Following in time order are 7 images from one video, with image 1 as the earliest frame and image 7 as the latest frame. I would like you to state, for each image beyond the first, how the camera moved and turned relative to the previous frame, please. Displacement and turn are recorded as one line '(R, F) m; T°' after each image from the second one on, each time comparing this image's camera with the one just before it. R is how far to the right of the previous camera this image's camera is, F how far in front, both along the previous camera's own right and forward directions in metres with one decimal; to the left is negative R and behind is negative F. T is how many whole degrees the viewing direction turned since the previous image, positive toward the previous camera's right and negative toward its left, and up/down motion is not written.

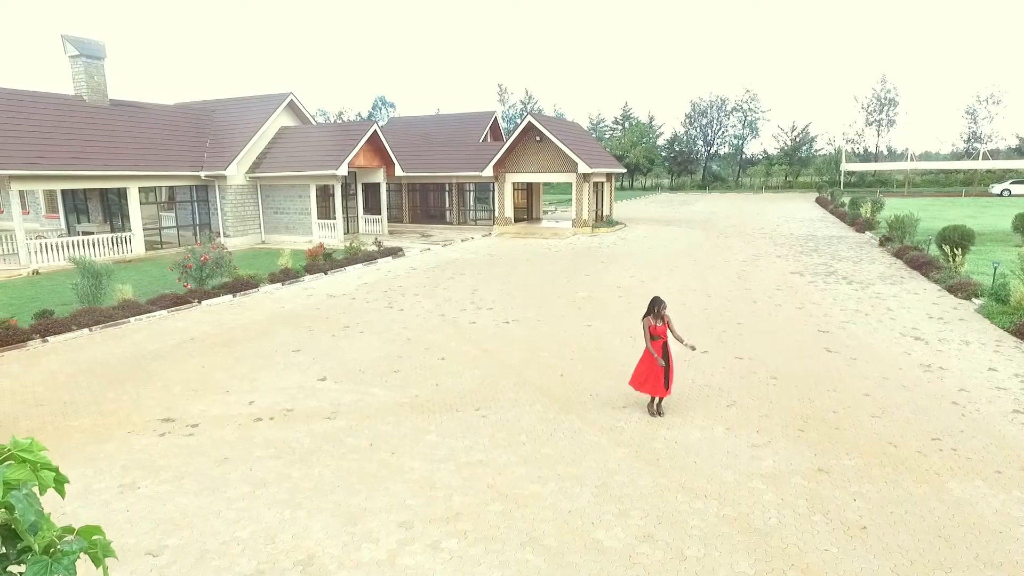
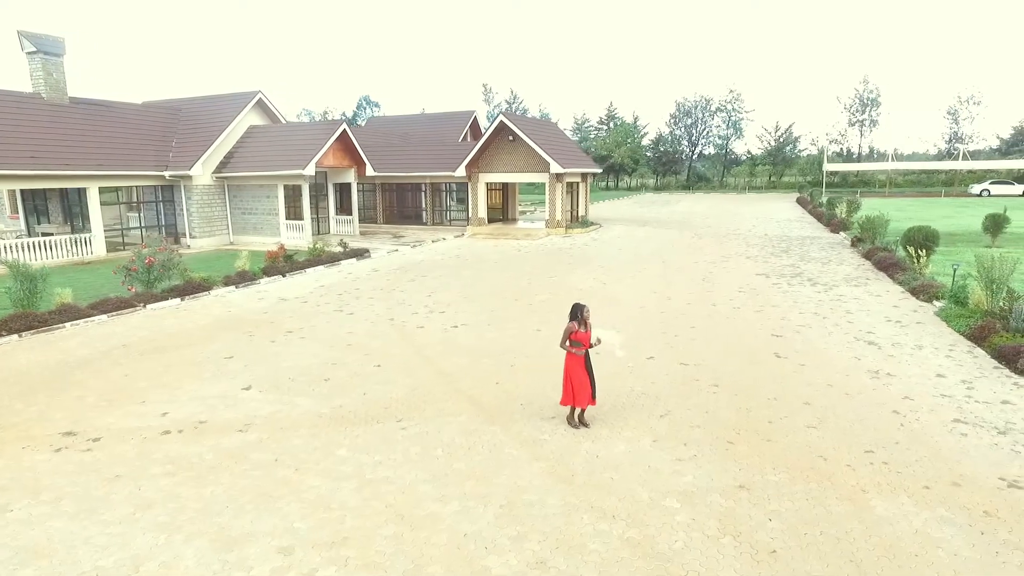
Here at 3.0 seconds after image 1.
(+0.7, +0.3) m; +1°
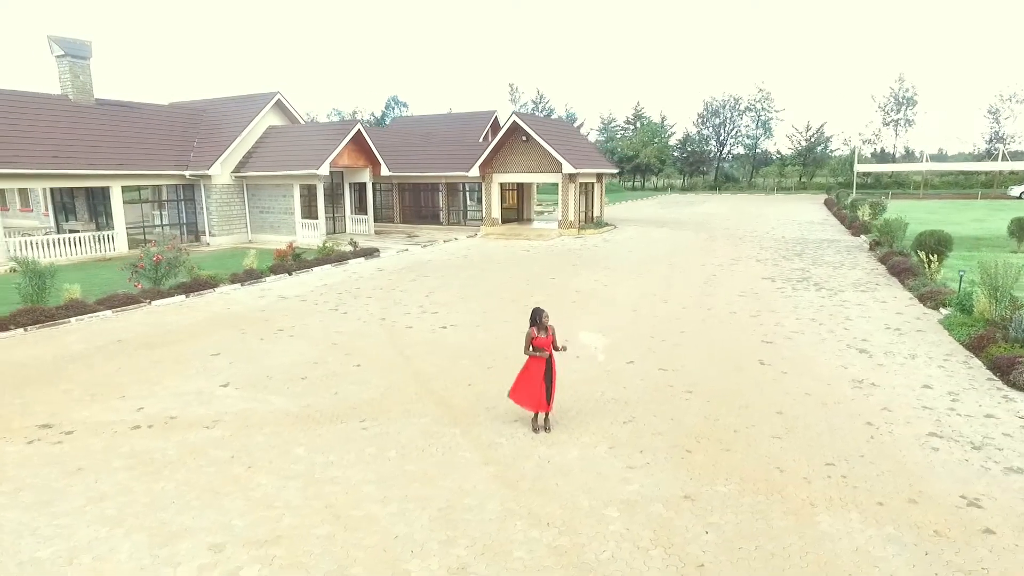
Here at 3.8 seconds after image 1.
(+0.7, 0.0) m; -3°
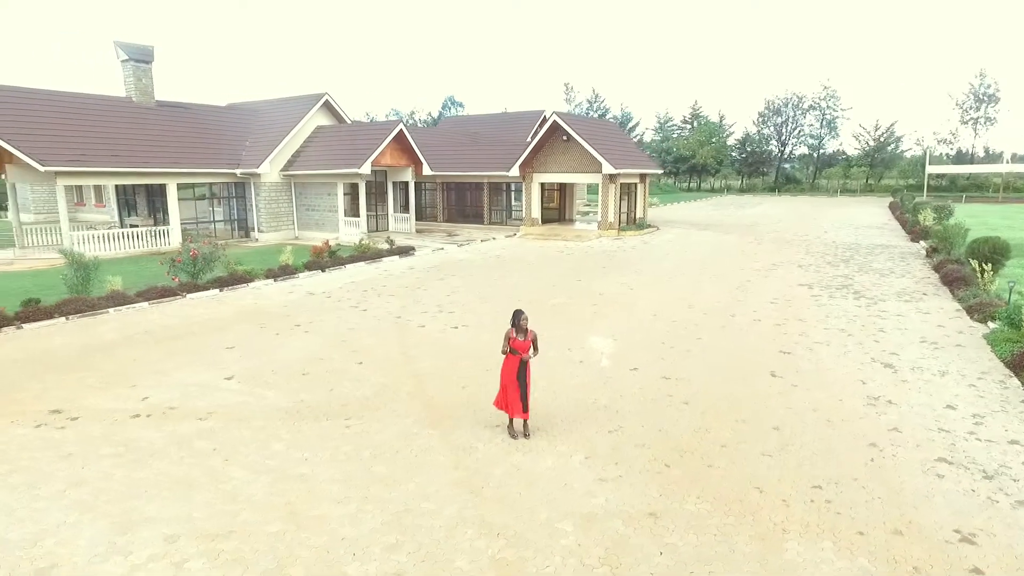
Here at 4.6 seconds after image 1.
(+0.8, +0.2) m; -5°
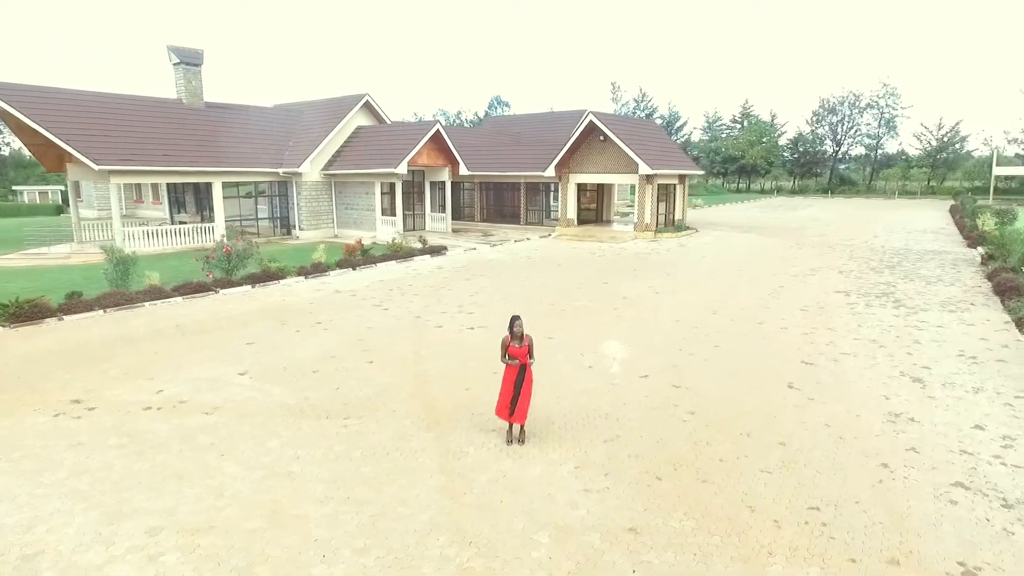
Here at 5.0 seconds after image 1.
(+0.5, +0.1) m; -4°
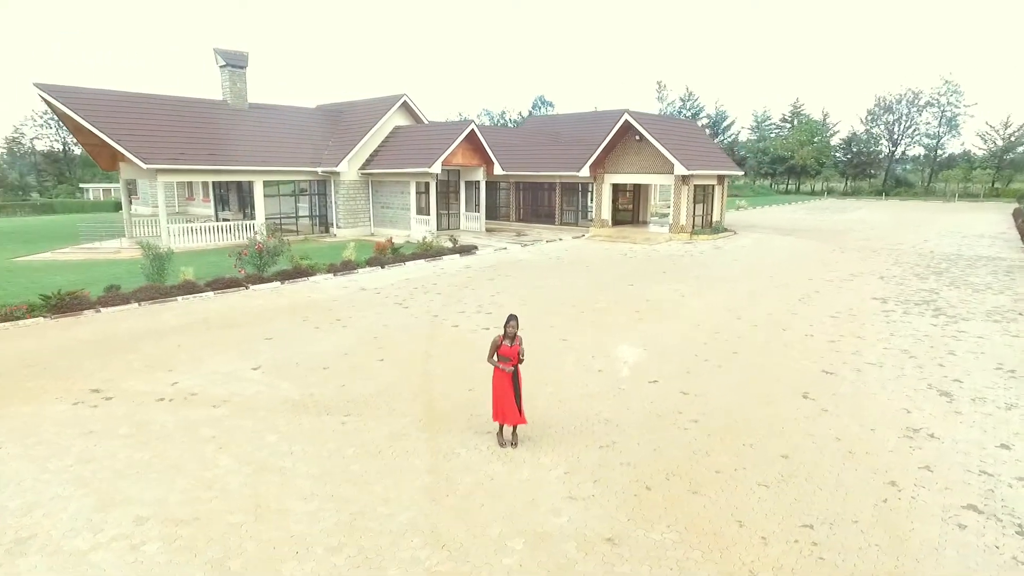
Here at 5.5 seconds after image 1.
(+0.5, +0.1) m; -4°
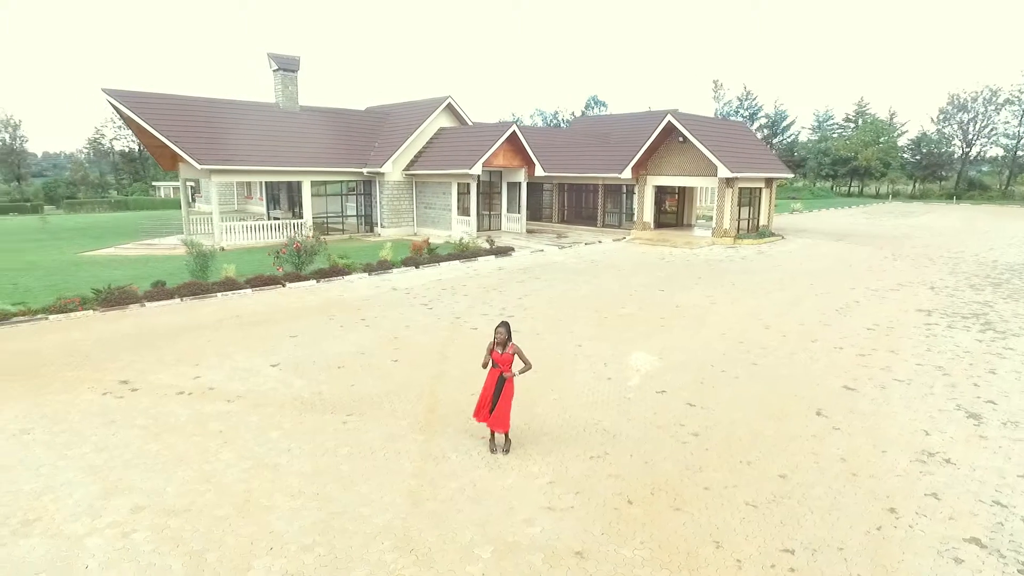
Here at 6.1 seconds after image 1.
(+0.6, 0.0) m; -5°
